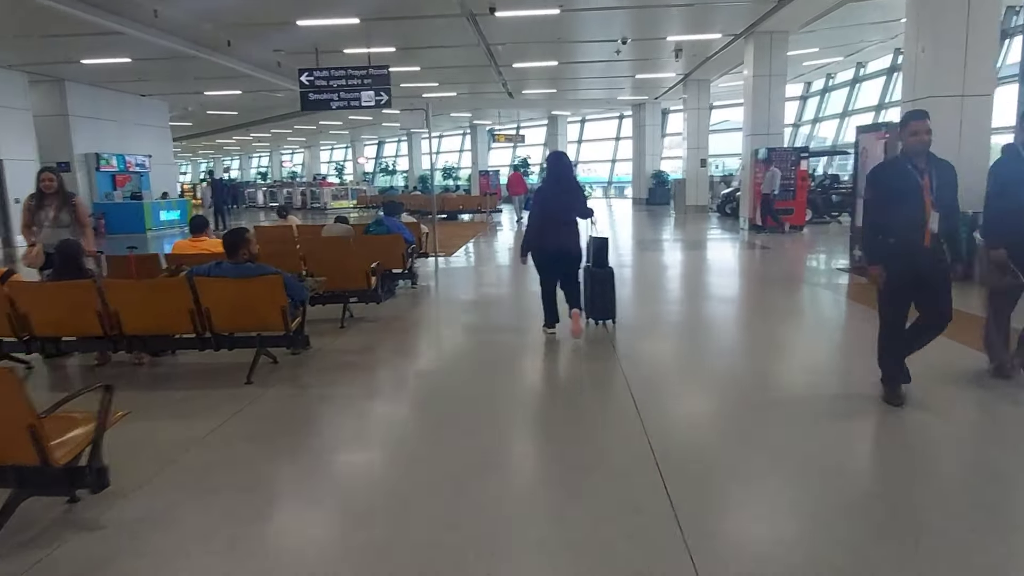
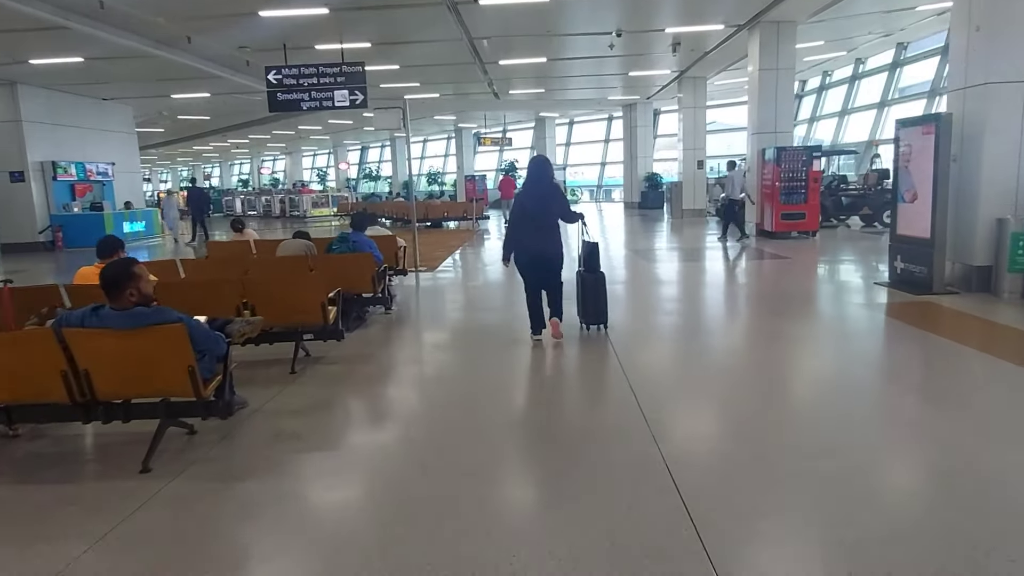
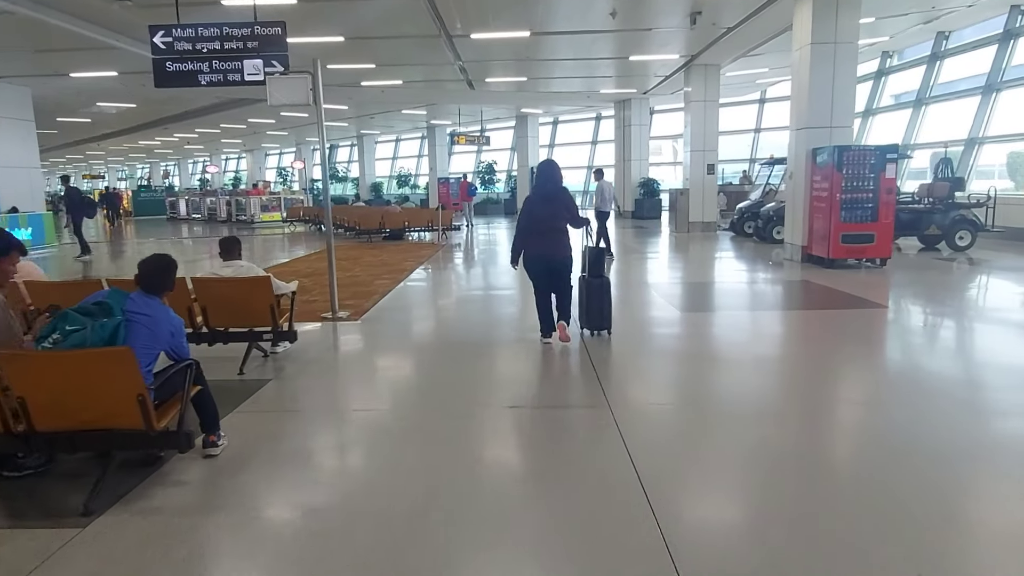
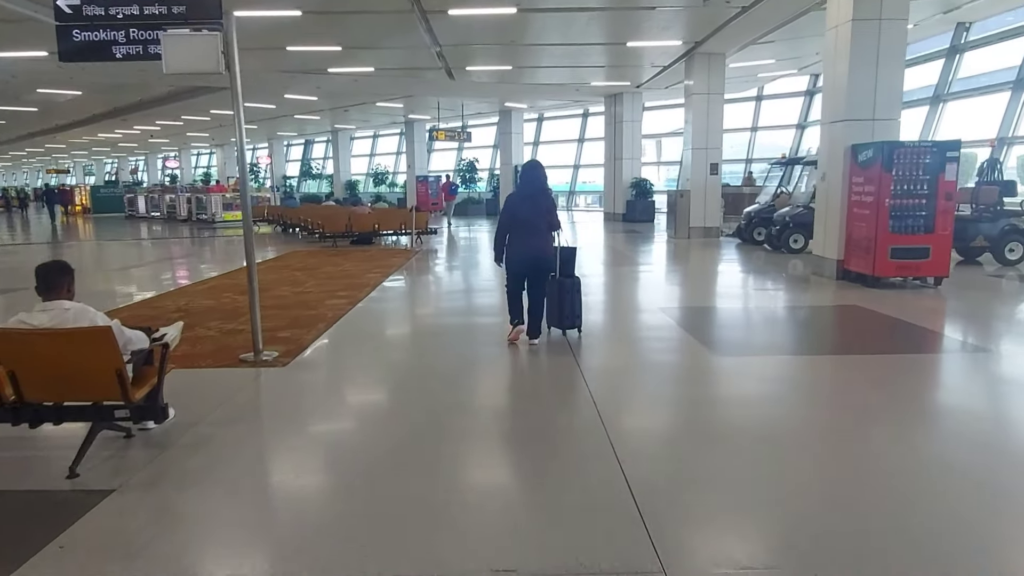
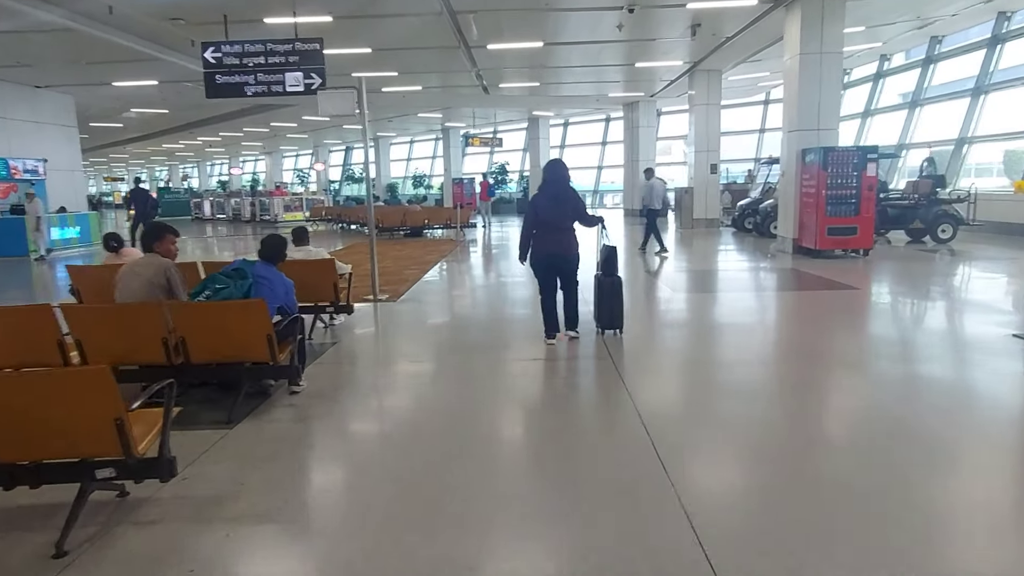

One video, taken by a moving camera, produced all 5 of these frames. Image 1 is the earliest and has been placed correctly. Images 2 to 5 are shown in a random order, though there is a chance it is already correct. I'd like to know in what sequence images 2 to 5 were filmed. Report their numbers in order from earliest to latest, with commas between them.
2, 5, 3, 4
